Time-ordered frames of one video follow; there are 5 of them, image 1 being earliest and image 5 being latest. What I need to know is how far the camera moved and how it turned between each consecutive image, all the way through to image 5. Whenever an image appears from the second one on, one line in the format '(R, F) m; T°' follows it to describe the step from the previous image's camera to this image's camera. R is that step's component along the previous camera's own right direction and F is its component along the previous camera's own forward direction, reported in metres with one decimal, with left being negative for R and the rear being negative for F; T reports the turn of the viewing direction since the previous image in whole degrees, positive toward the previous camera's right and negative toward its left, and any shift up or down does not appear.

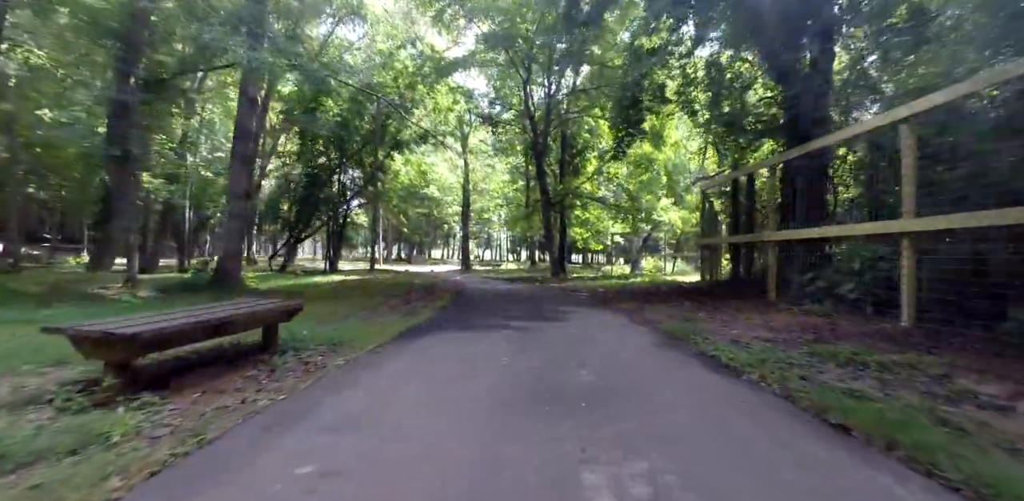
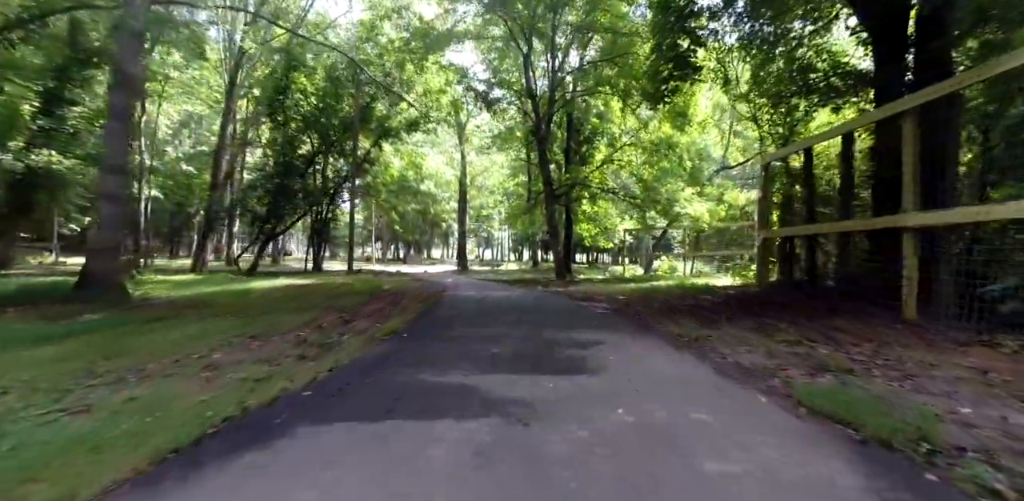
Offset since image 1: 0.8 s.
(+0.2, +3.2) m; 0°
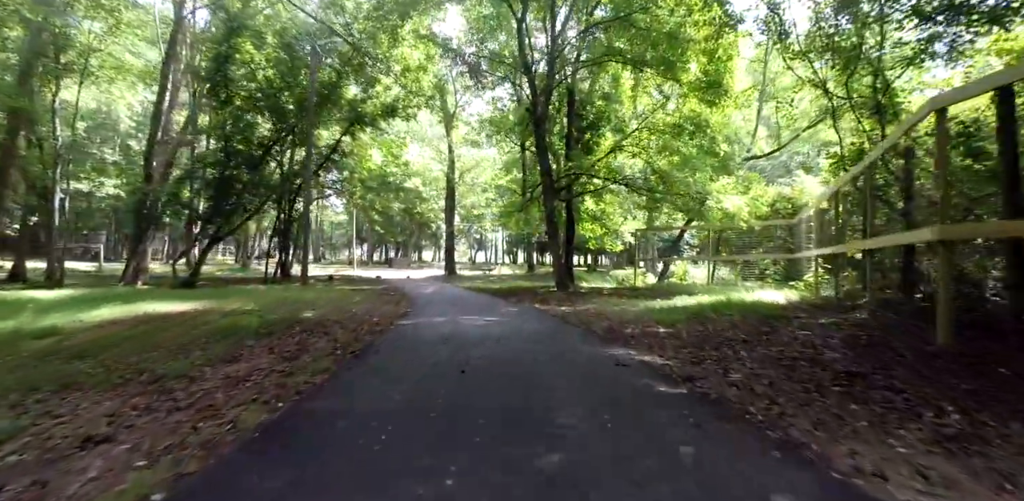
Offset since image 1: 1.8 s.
(+0.2, +3.9) m; +1°
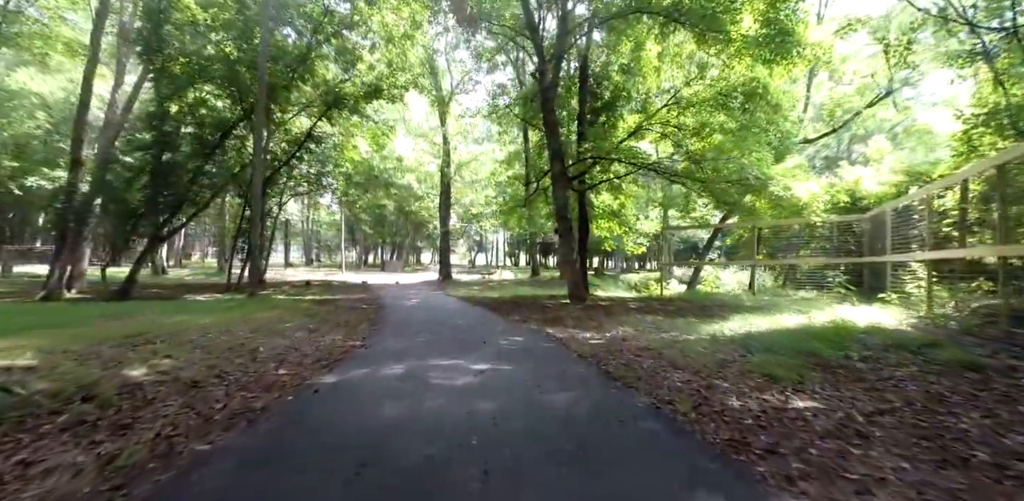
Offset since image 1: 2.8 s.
(0.0, +3.5) m; 0°
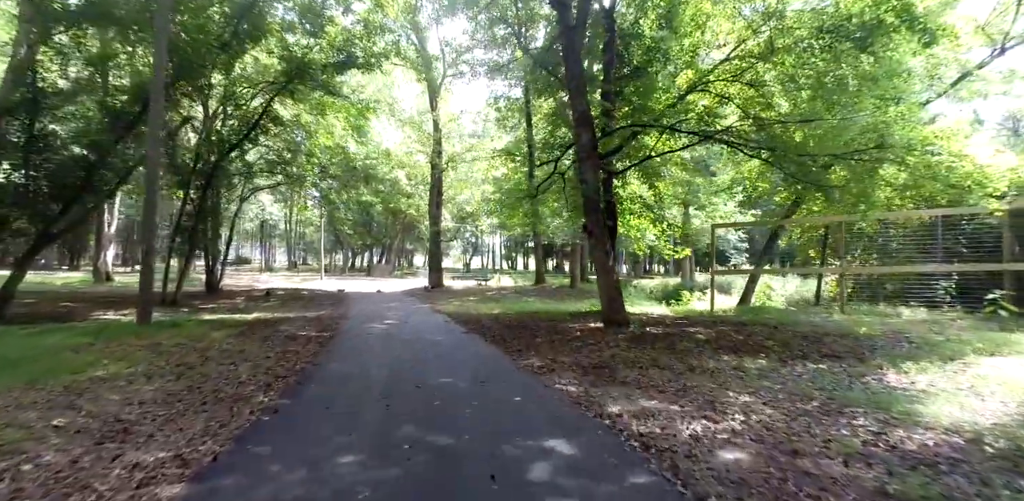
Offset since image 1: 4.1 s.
(-0.3, +4.1) m; +1°
